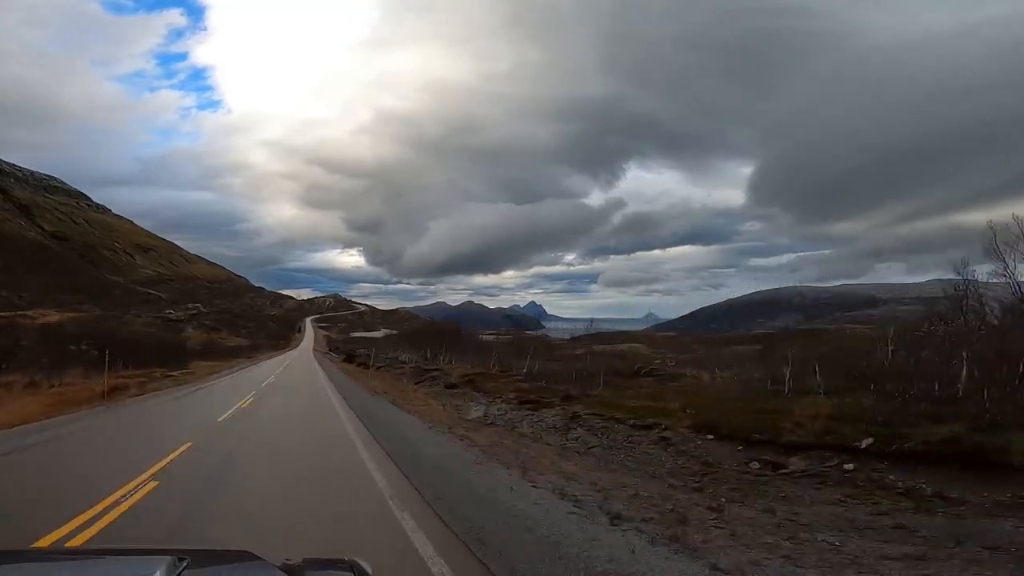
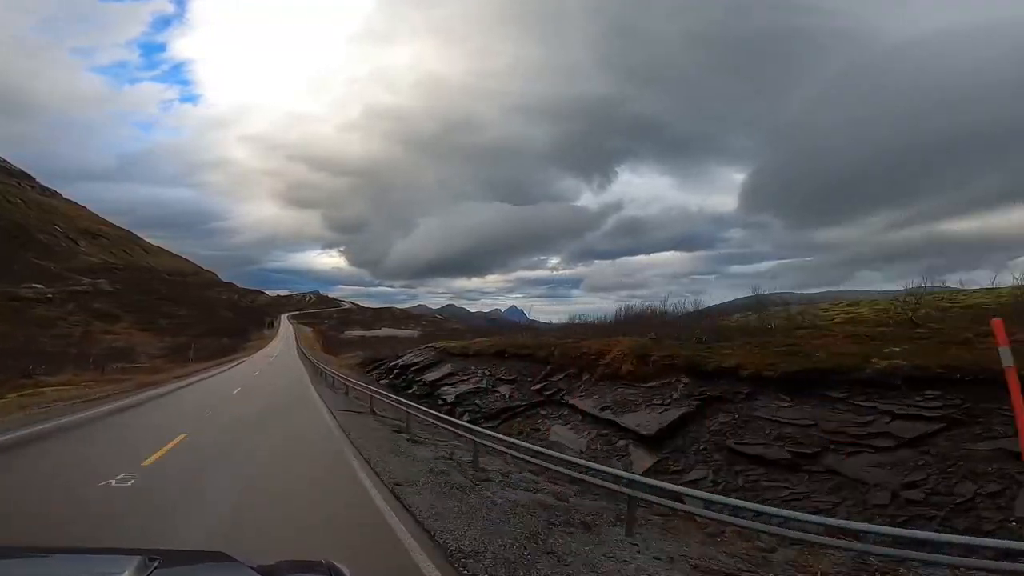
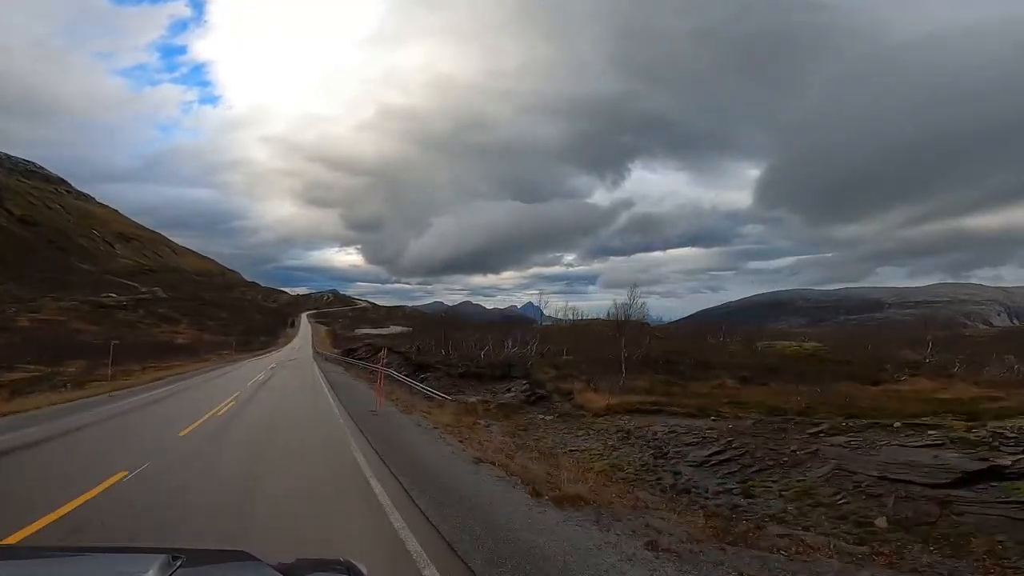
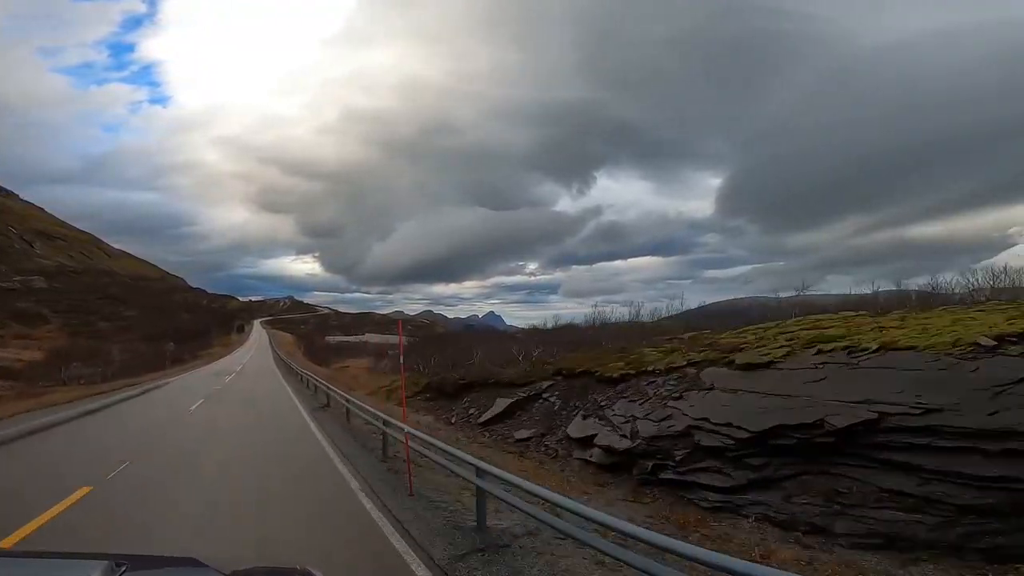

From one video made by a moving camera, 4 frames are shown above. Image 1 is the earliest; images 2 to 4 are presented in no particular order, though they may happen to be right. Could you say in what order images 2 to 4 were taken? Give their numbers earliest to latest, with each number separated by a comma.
3, 2, 4
